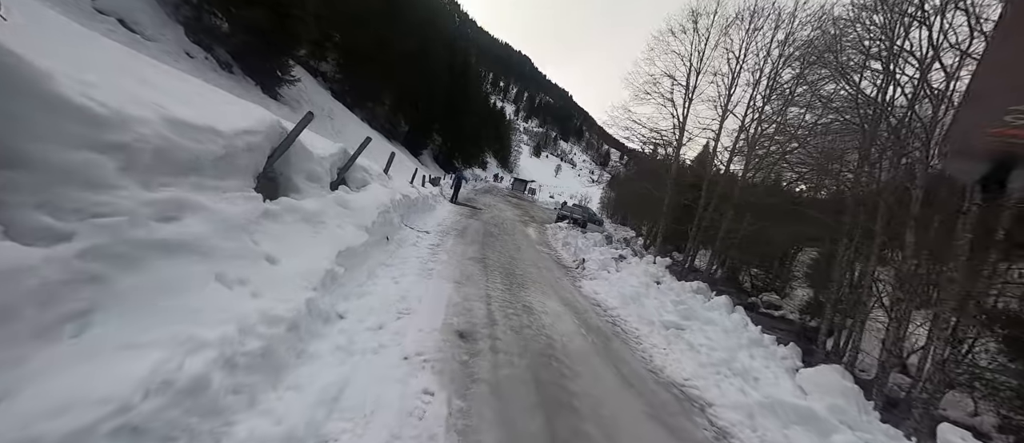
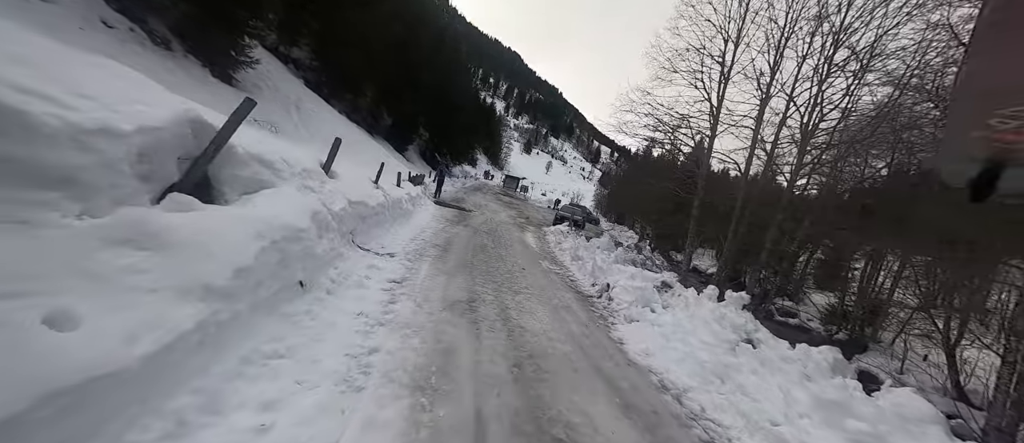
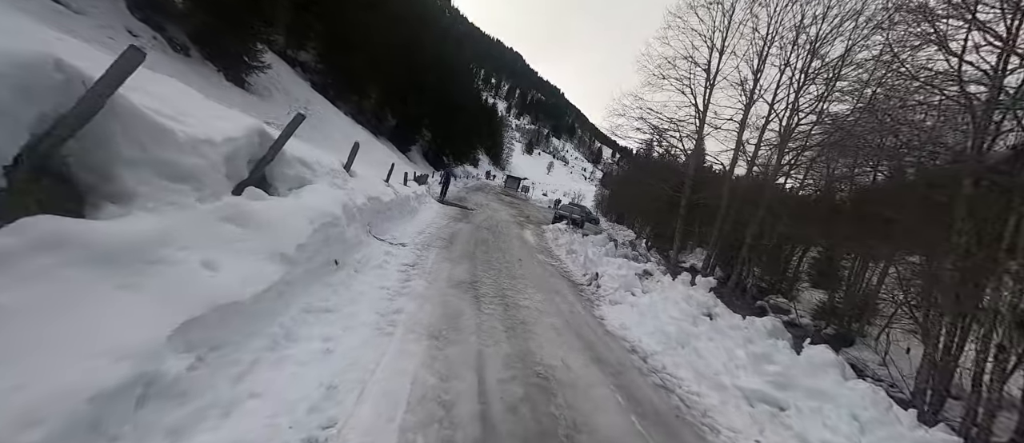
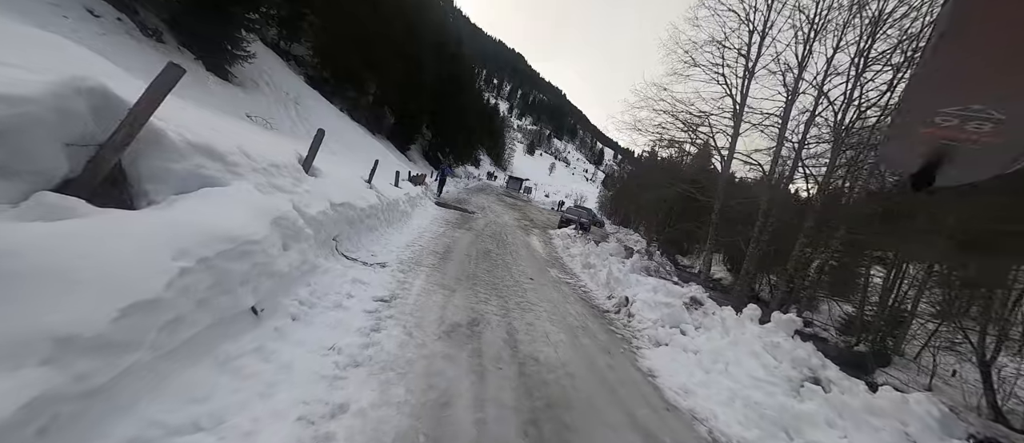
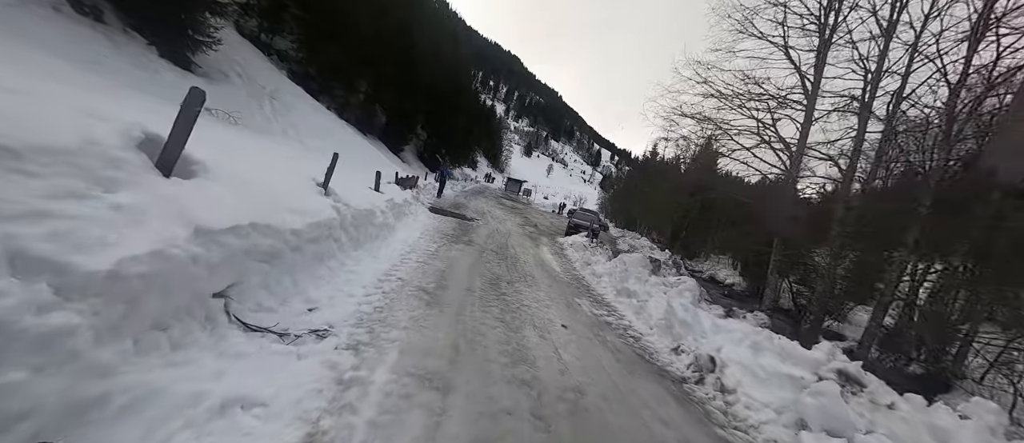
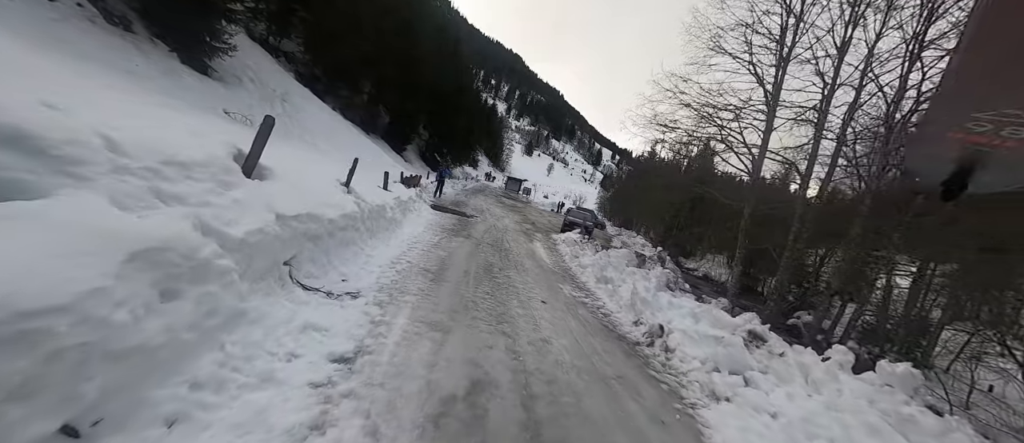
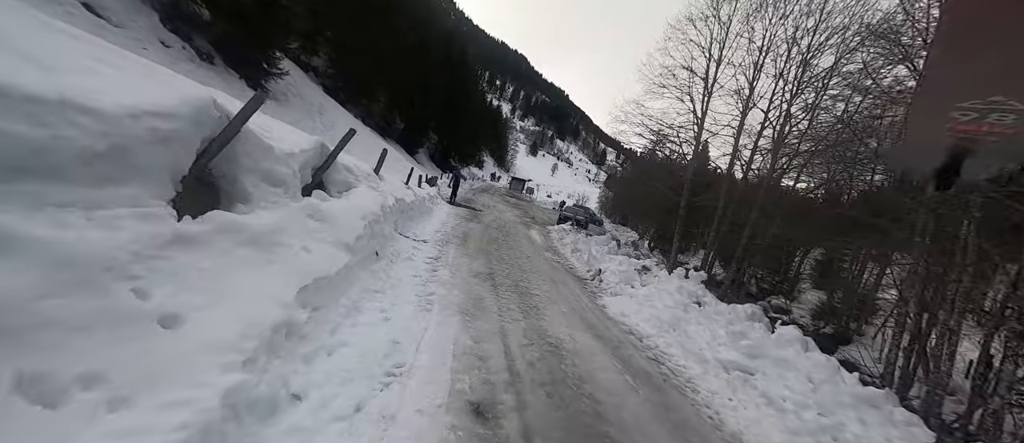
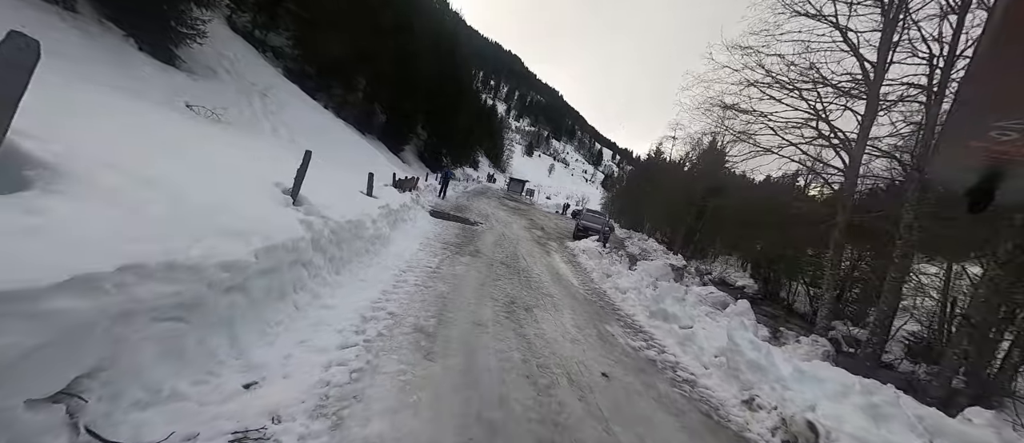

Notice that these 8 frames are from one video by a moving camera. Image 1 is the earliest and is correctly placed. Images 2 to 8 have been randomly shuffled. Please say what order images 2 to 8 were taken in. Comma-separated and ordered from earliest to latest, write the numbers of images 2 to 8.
7, 3, 2, 4, 6, 5, 8
